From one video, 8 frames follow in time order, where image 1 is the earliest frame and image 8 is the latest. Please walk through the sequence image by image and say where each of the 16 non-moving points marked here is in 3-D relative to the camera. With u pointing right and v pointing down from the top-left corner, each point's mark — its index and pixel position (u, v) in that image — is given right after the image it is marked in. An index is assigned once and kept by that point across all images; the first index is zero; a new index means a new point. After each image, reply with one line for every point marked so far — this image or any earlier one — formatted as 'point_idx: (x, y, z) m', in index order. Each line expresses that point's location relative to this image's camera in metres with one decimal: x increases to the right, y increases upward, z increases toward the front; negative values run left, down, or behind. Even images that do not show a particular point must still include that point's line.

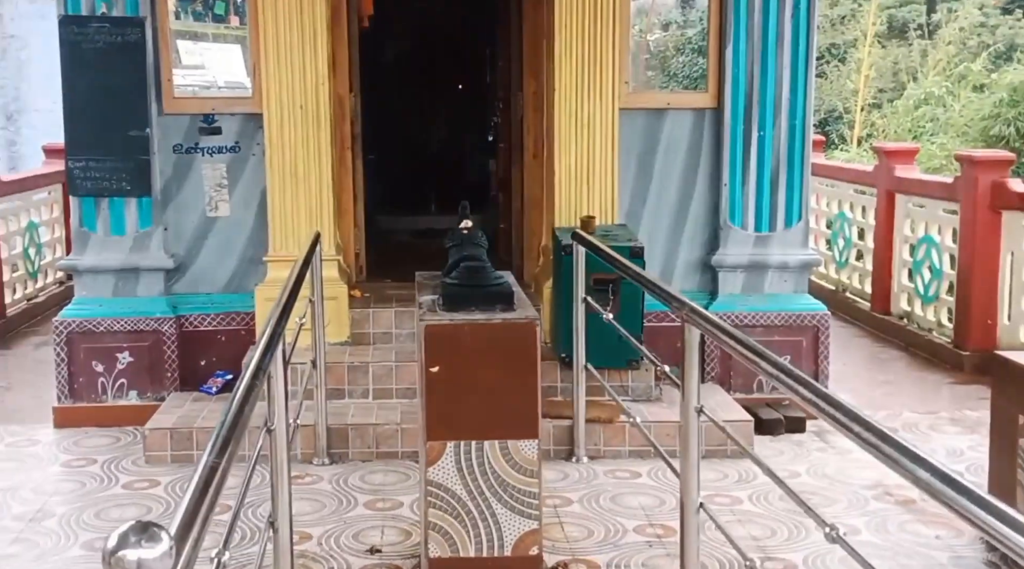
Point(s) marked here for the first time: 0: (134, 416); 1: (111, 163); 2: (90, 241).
0: (-1.8, -0.6, +5.6) m
1: (-1.9, +0.6, +5.5) m
2: (-2.0, +0.2, +5.6) m
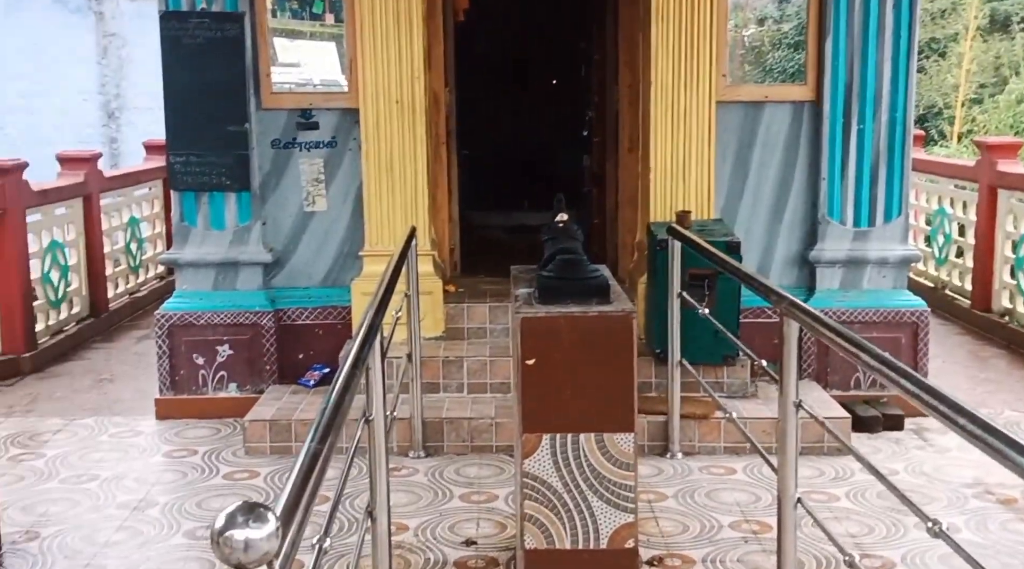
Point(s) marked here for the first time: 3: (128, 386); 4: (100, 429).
0: (-1.4, -0.6, +5.7) m
1: (-1.4, +0.6, +5.6) m
2: (-1.6, +0.2, +5.7) m
3: (-2.1, -0.6, +6.4) m
4: (-1.9, -0.7, +5.5) m
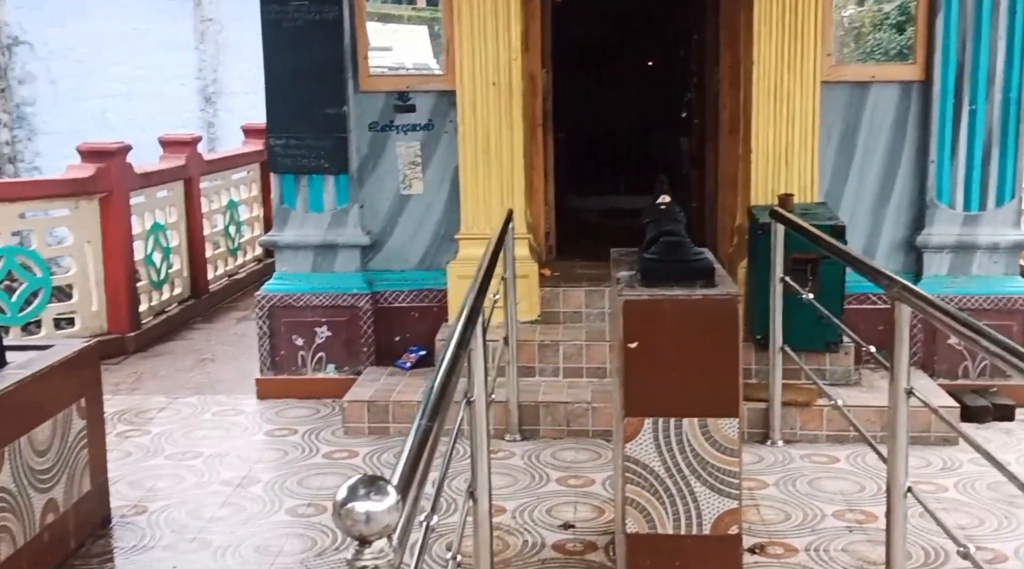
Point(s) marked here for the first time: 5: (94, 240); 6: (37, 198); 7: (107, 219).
0: (-0.9, -0.5, +5.8) m
1: (-1.0, +0.7, +5.7) m
2: (-1.1, +0.3, +5.8) m
3: (-1.6, -0.5, +6.6) m
4: (-1.5, -0.6, +5.6) m
5: (-2.4, +0.2, +6.7) m
6: (-2.5, +0.5, +6.4) m
7: (-2.3, +0.4, +6.7) m
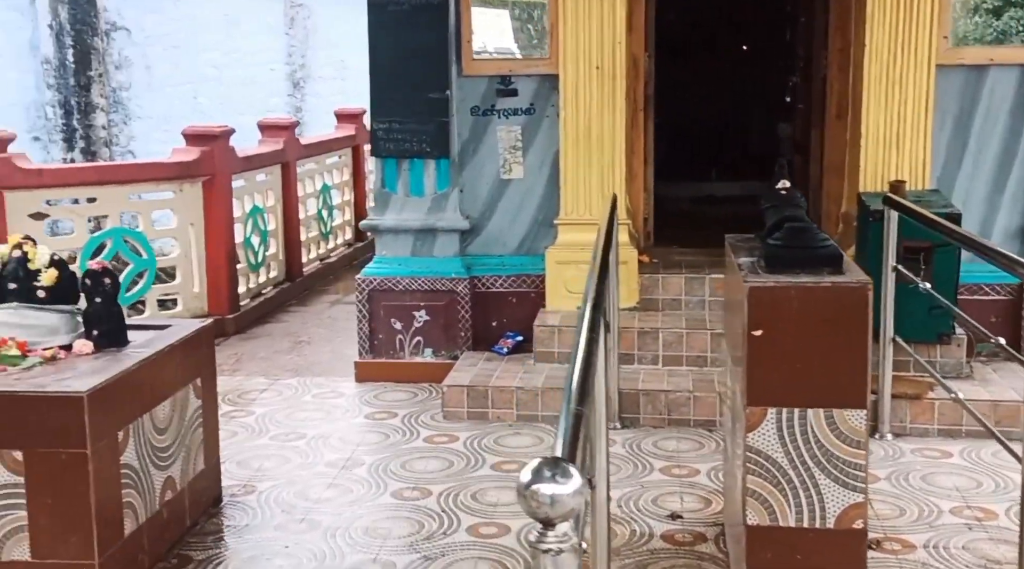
0: (-0.4, -0.4, +5.8) m
1: (-0.5, +0.8, +5.7) m
2: (-0.6, +0.4, +5.8) m
3: (-1.0, -0.4, +6.6) m
4: (-1.0, -0.5, +5.7) m
5: (-1.8, +0.3, +6.8) m
6: (-2.0, +0.6, +6.5) m
7: (-1.7, +0.5, +6.8) m
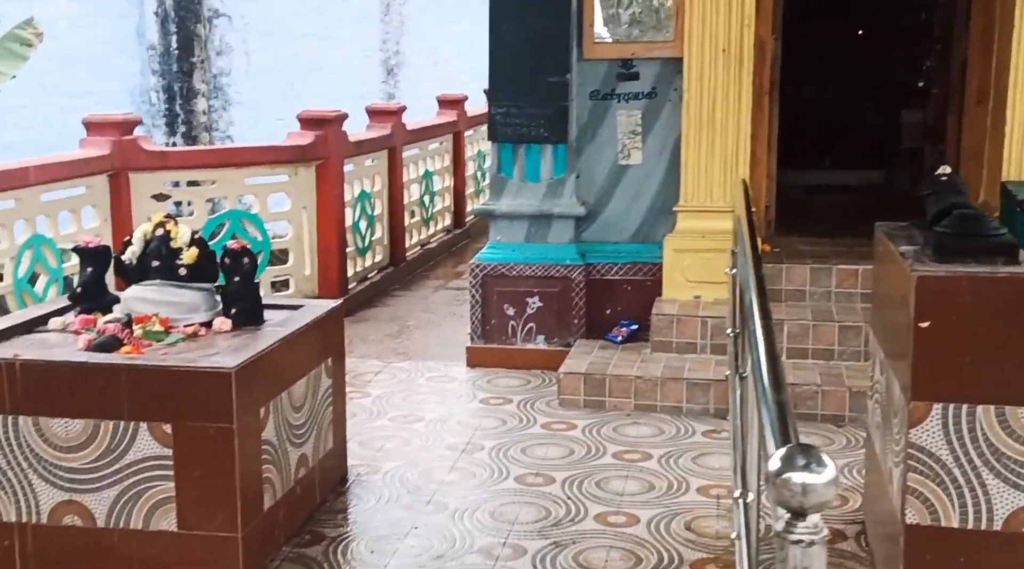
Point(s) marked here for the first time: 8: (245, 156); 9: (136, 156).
0: (+0.1, -0.4, +5.8) m
1: (+0.1, +0.8, +5.6) m
2: (0.0, +0.5, +5.8) m
3: (-0.4, -0.3, +6.6) m
4: (-0.5, -0.4, +5.7) m
5: (-1.2, +0.5, +6.9) m
6: (-1.4, +0.7, +6.5) m
7: (-1.1, +0.6, +6.9) m
8: (-1.5, +0.7, +6.4) m
9: (-2.0, +0.7, +6.1) m
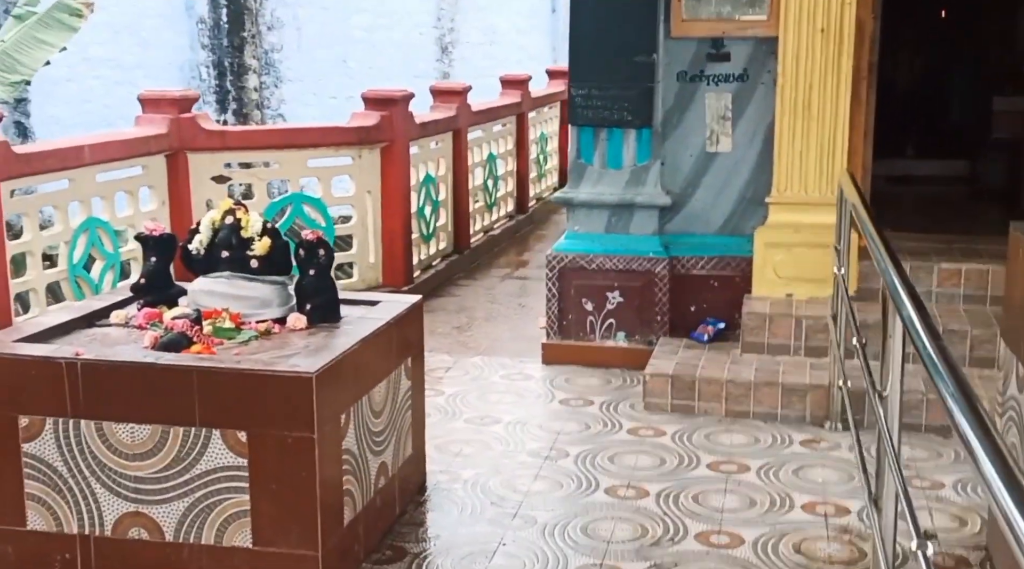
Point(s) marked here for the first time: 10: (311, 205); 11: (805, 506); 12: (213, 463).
0: (+0.5, -0.3, +5.4) m
1: (+0.5, +0.9, +5.3) m
2: (+0.4, +0.5, +5.5) m
3: (-0.1, -0.2, +6.3) m
4: (-0.1, -0.4, +5.4) m
5: (-0.8, +0.5, +6.6) m
6: (-1.0, +0.7, +6.2) m
7: (-0.7, +0.6, +6.6) m
8: (-1.1, +0.8, +6.1) m
9: (-1.6, +0.7, +5.8) m
10: (-1.1, +0.4, +6.2) m
11: (+1.0, -0.7, +3.9) m
12: (-0.8, -0.5, +3.2) m
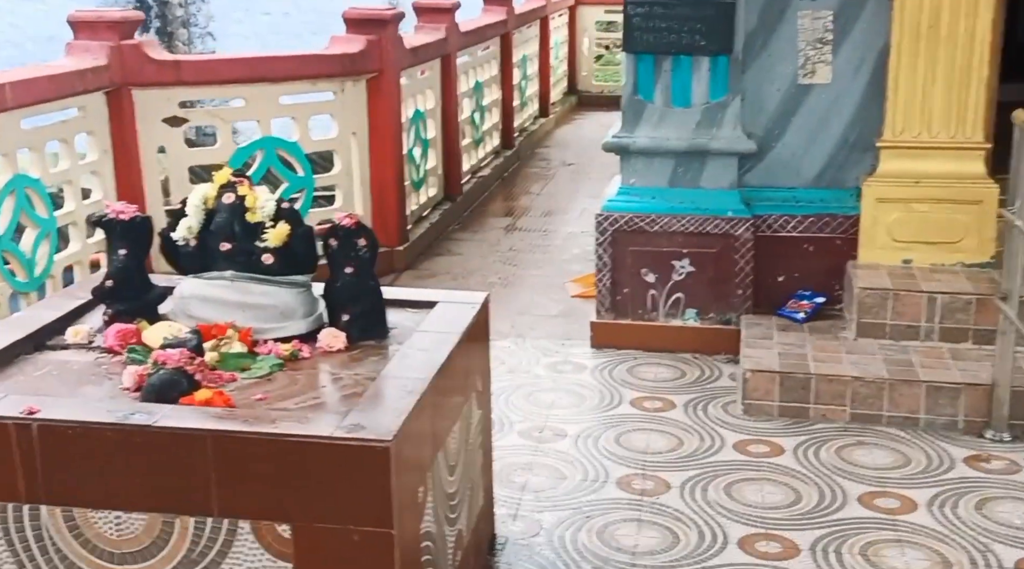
0: (+0.7, -0.2, +4.4) m
1: (+0.6, +1.0, +4.2) m
2: (+0.5, +0.6, +4.4) m
3: (+0.1, 0.0, +5.2) m
4: (+0.1, -0.3, +4.3) m
5: (-0.7, +0.7, +5.4) m
6: (-0.9, +0.9, +5.0) m
7: (-0.6, +0.8, +5.4) m
8: (-1.0, +0.9, +4.9) m
9: (-1.4, +0.8, +4.6) m
10: (-1.0, +0.6, +5.0) m
11: (+1.3, -0.7, +3.0) m
12: (-0.5, -0.5, +2.1) m
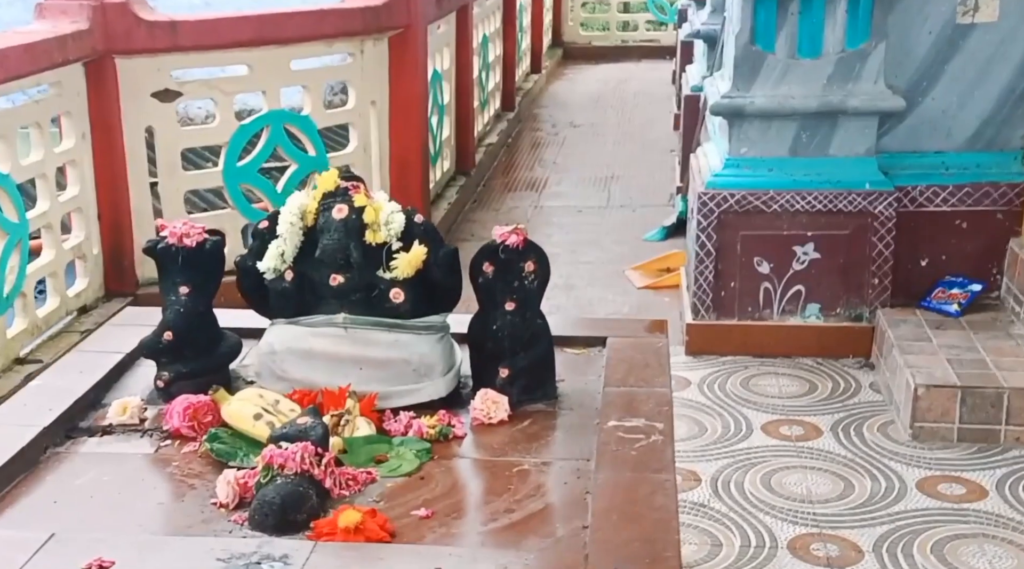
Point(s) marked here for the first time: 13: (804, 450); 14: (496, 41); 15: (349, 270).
0: (+1.0, -0.2, +3.7) m
1: (+0.9, +1.0, +3.4) m
2: (+0.8, +0.7, +3.6) m
3: (+0.3, 0.0, +4.4) m
4: (+0.4, -0.3, +3.5) m
5: (-0.5, +0.7, +4.5) m
6: (-0.7, +0.9, +4.1) m
7: (-0.4, +0.8, +4.5) m
8: (-0.7, +0.9, +4.0) m
9: (-1.2, +0.8, +3.6) m
10: (-0.7, +0.6, +4.2) m
11: (+1.7, -0.7, +2.3) m
12: (0.0, -0.6, +1.3) m
13: (+0.8, -0.4, +3.0) m
14: (-0.1, +1.4, +6.7) m
15: (-0.2, 0.0, +1.8) m
